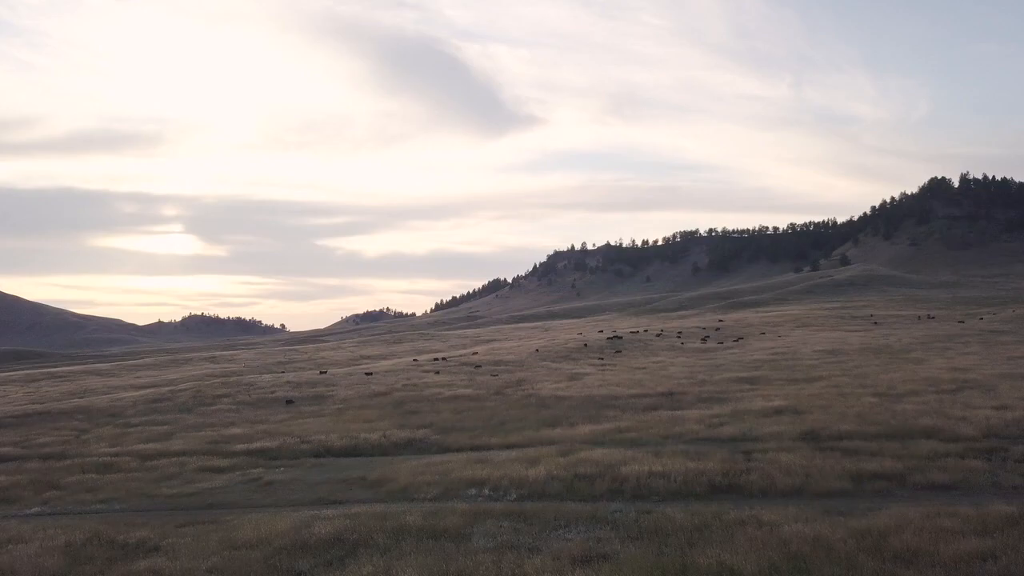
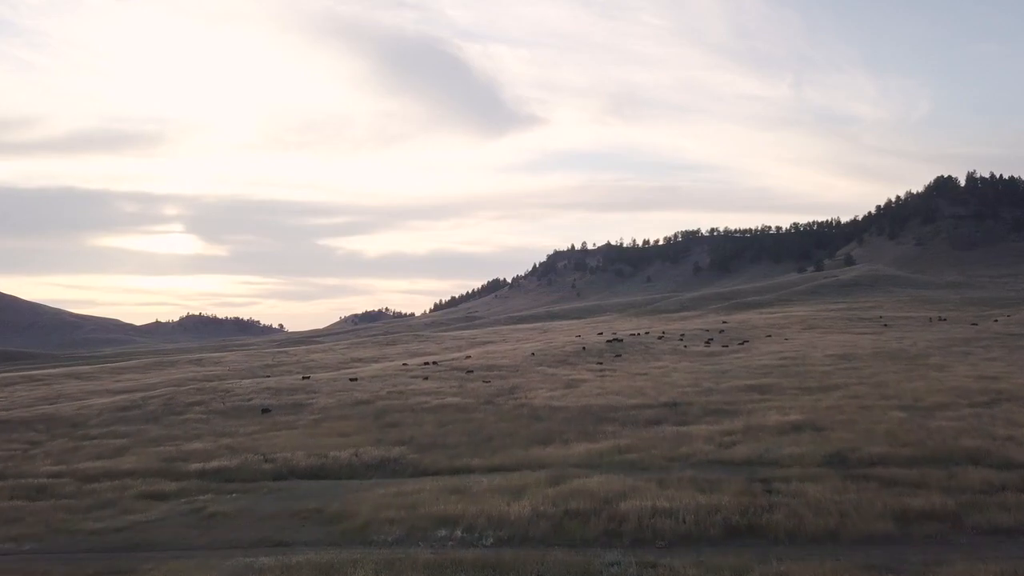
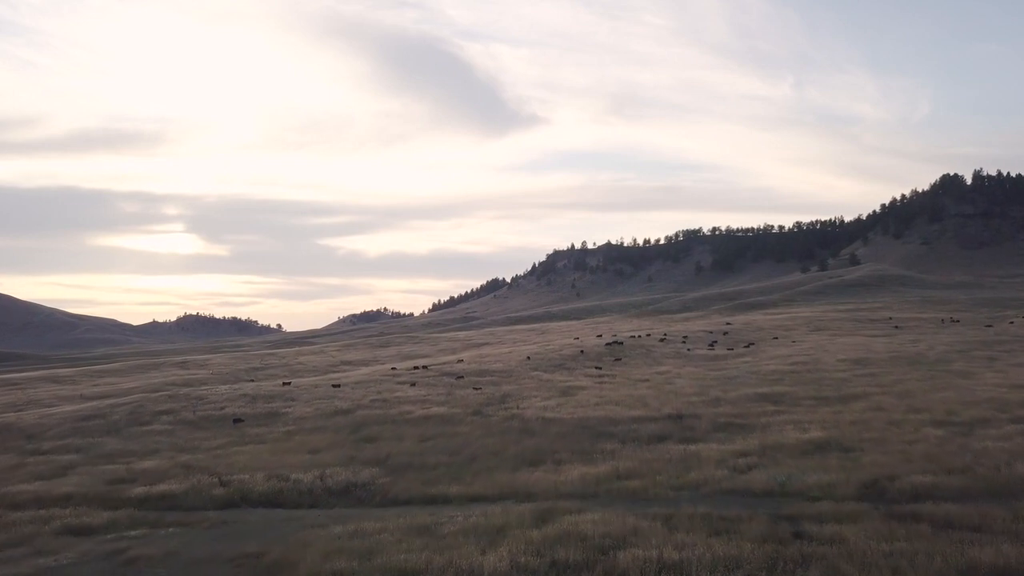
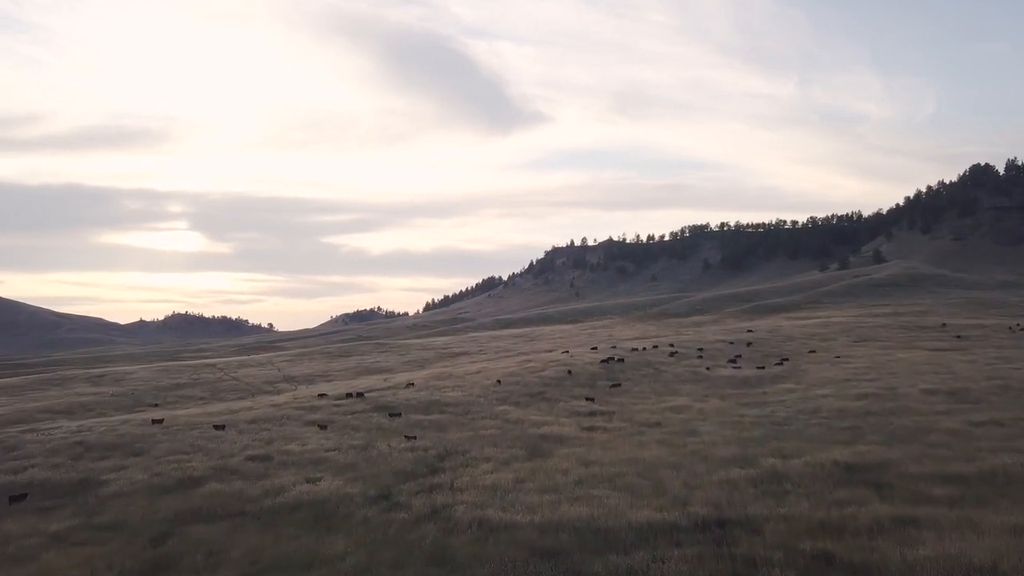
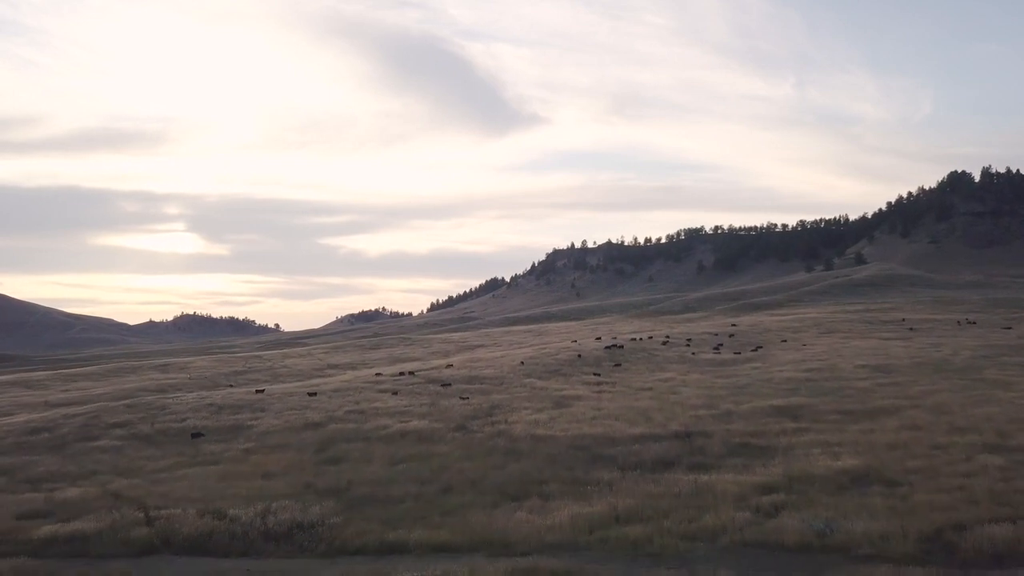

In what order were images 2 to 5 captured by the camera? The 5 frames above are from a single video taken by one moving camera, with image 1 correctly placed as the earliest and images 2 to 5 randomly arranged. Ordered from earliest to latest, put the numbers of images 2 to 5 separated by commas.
2, 3, 5, 4
